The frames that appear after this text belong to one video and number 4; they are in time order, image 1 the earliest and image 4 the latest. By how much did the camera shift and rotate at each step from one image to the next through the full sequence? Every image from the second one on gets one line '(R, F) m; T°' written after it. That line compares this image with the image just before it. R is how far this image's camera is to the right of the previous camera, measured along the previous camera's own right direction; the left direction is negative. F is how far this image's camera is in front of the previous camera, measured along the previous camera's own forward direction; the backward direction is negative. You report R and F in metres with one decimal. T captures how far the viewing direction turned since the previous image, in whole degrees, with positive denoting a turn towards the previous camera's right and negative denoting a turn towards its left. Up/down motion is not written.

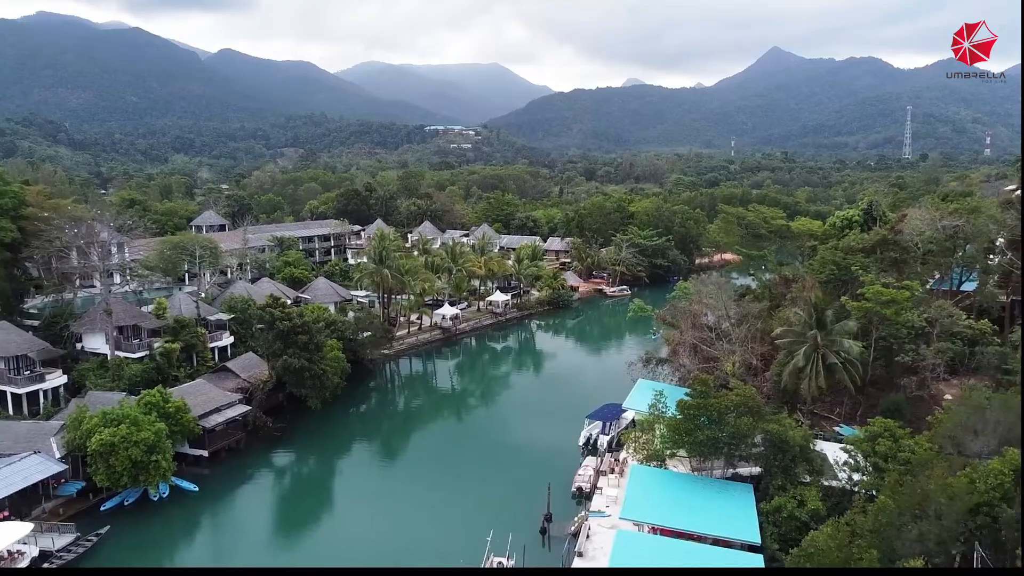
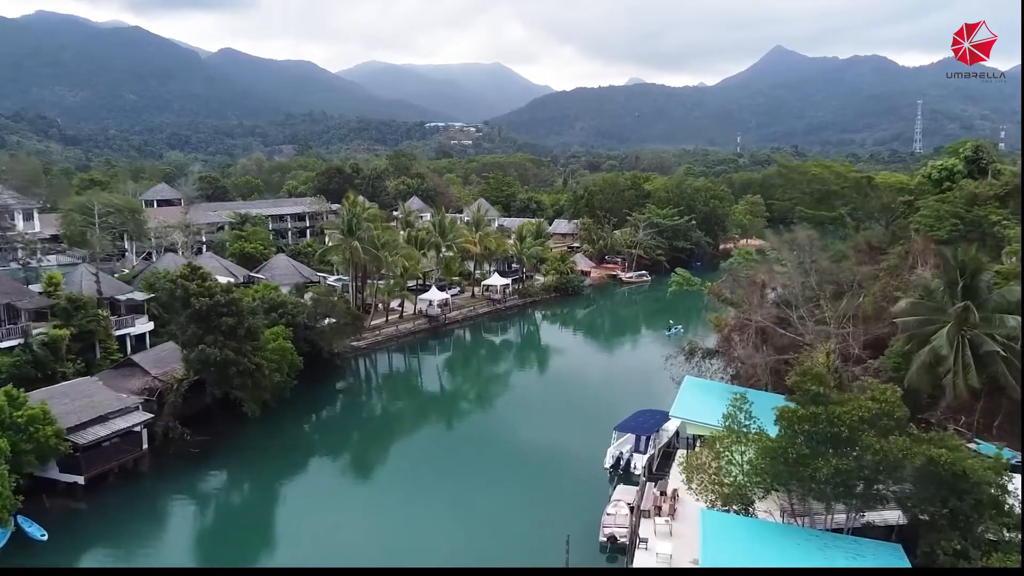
(0.0, +4.3) m; 0°
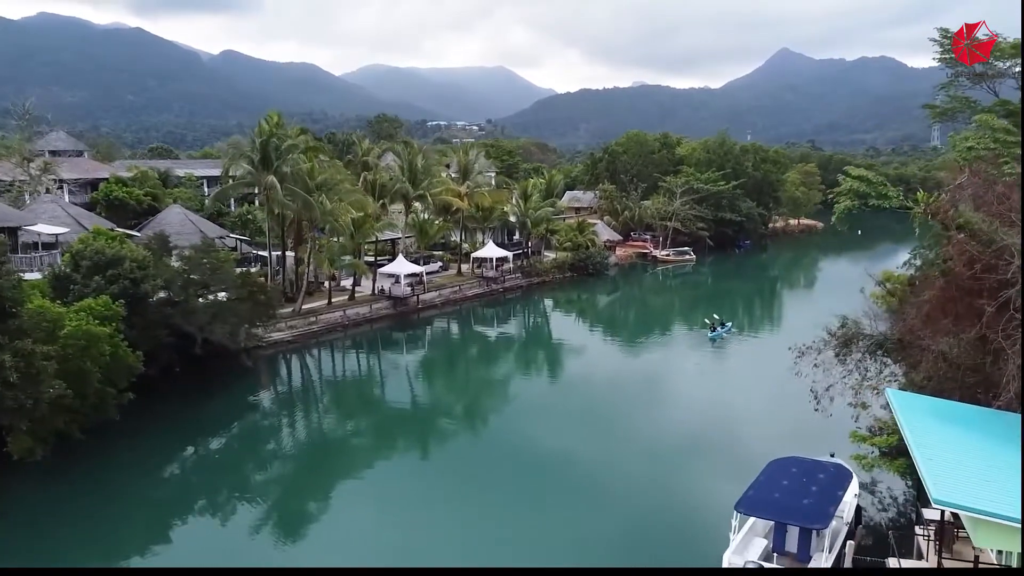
(+0.1, +6.4) m; 0°
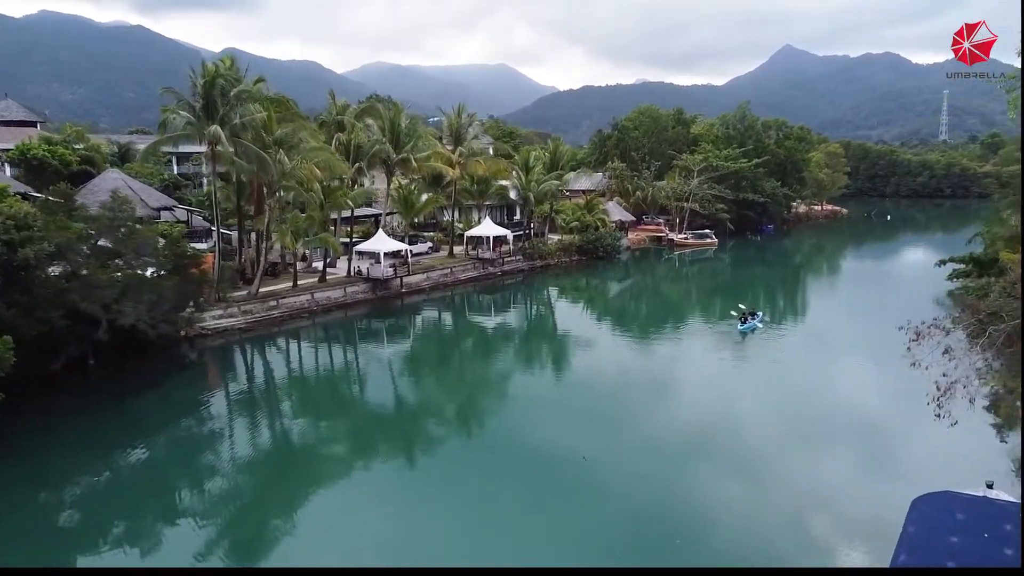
(+0.1, +2.2) m; 0°
